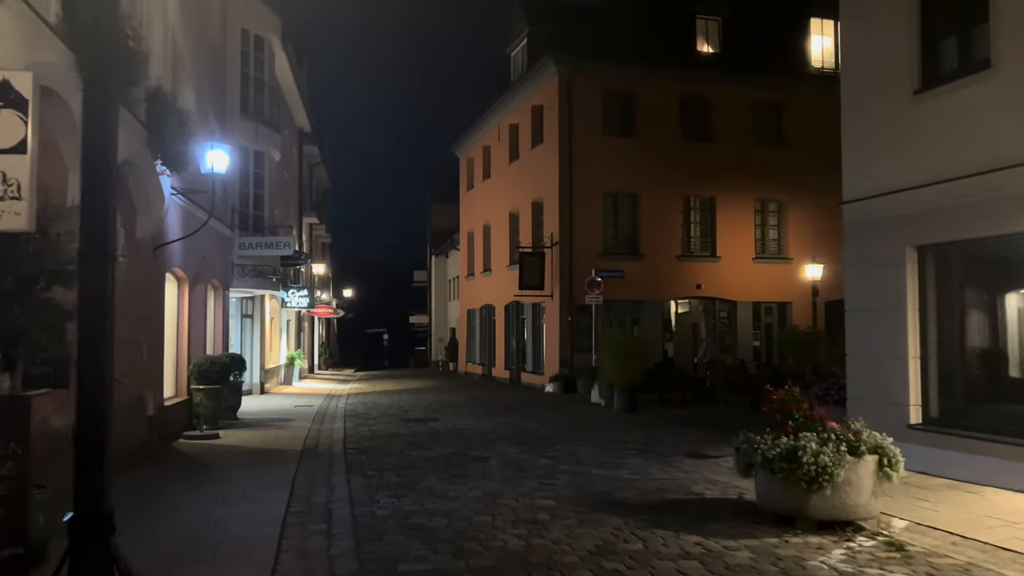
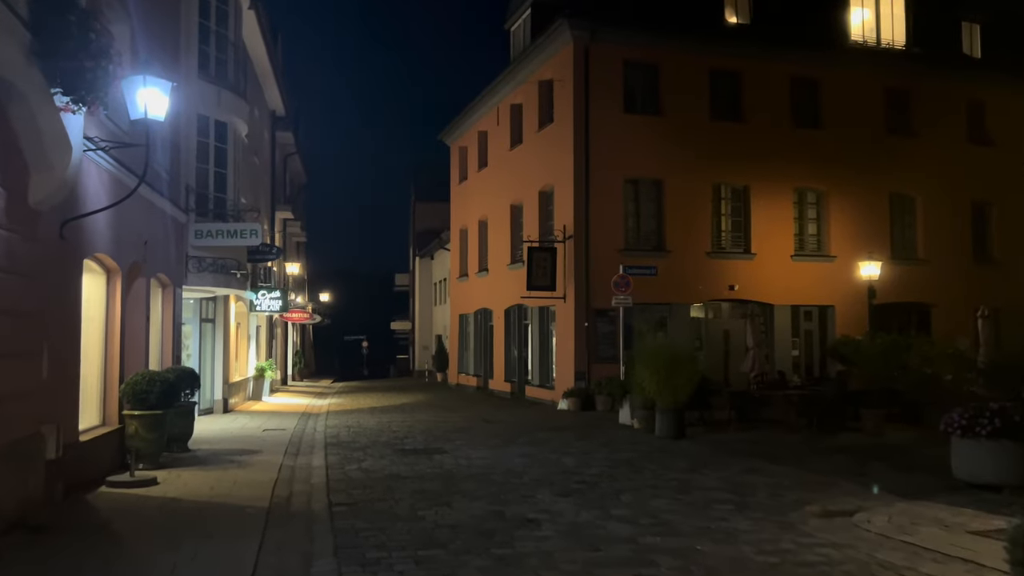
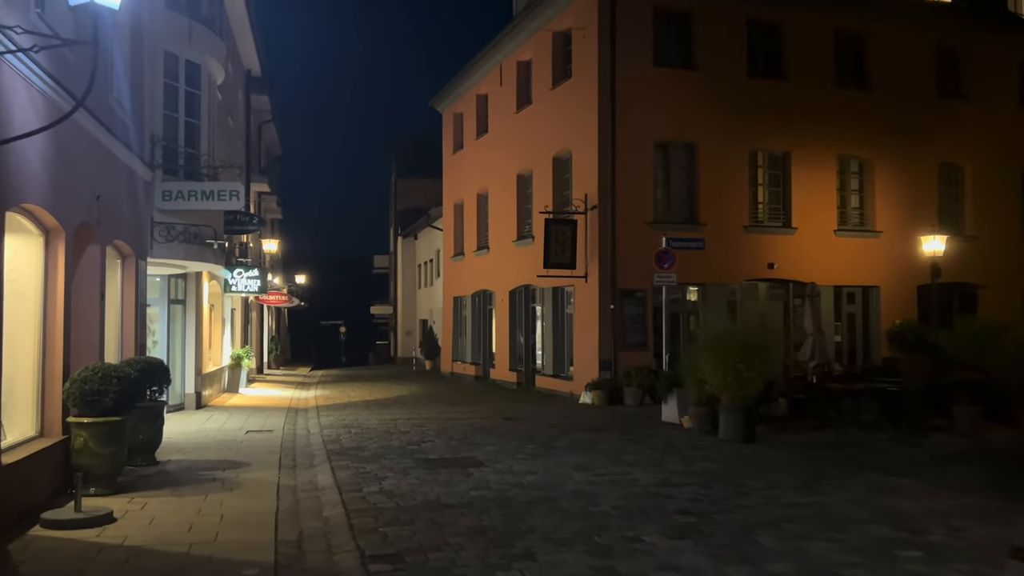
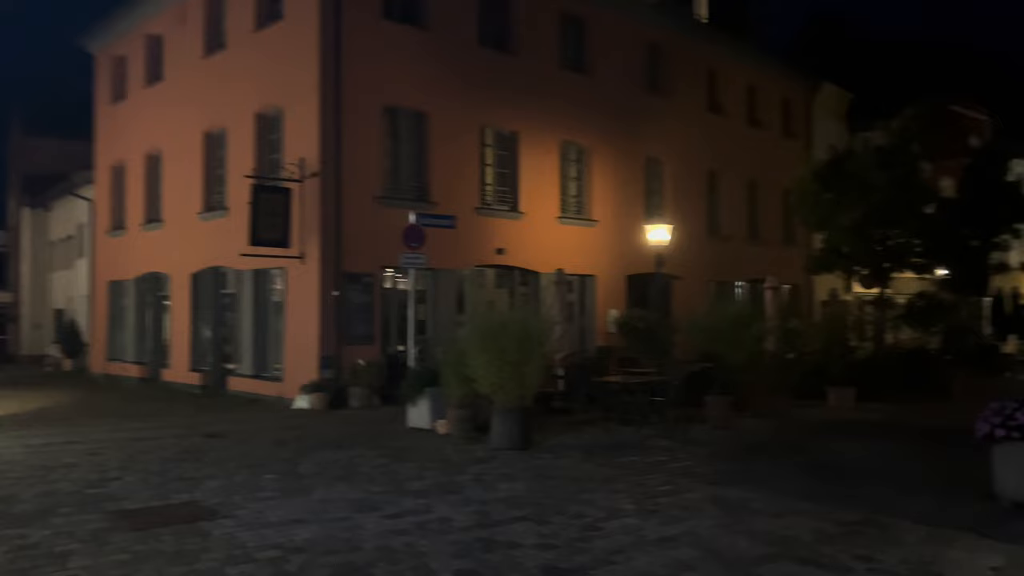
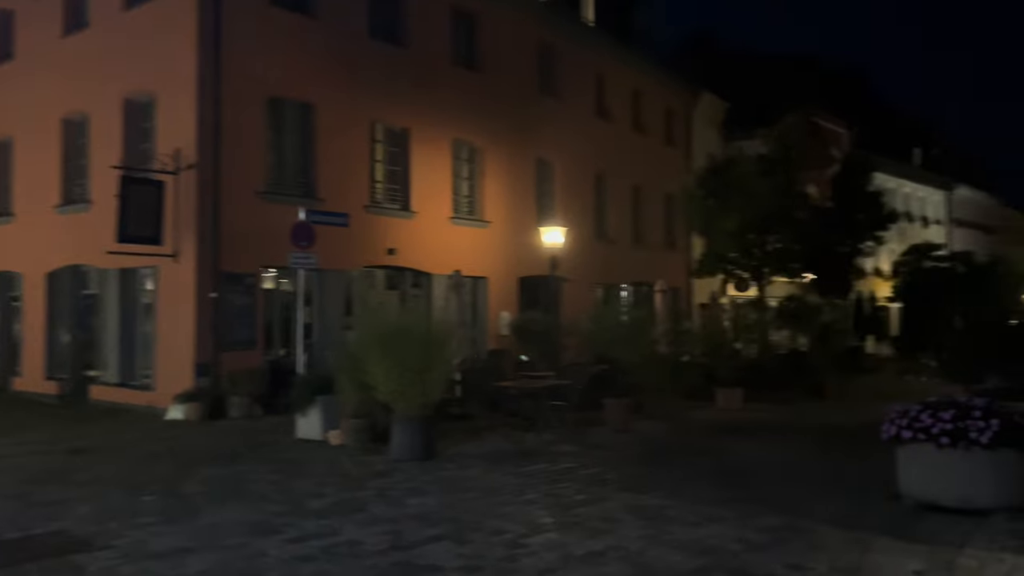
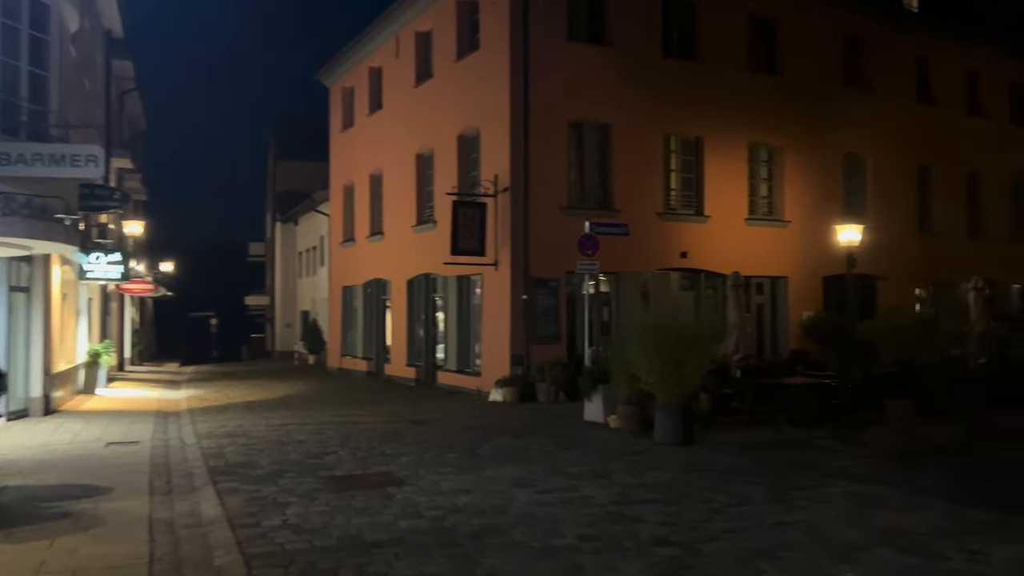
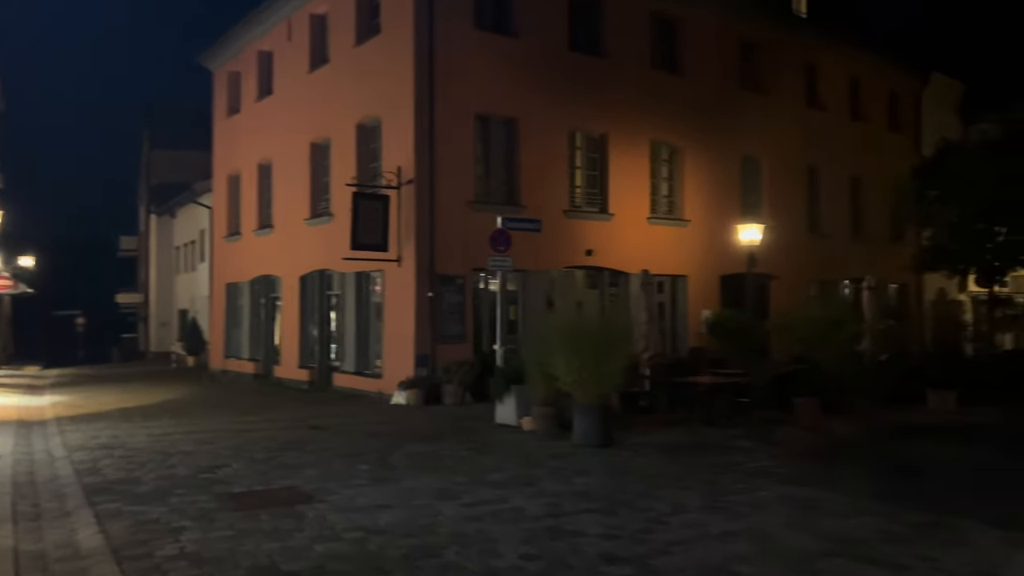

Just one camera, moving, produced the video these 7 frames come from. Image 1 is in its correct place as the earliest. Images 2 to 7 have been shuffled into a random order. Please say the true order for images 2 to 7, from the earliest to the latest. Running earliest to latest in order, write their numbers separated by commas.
2, 3, 6, 7, 4, 5
